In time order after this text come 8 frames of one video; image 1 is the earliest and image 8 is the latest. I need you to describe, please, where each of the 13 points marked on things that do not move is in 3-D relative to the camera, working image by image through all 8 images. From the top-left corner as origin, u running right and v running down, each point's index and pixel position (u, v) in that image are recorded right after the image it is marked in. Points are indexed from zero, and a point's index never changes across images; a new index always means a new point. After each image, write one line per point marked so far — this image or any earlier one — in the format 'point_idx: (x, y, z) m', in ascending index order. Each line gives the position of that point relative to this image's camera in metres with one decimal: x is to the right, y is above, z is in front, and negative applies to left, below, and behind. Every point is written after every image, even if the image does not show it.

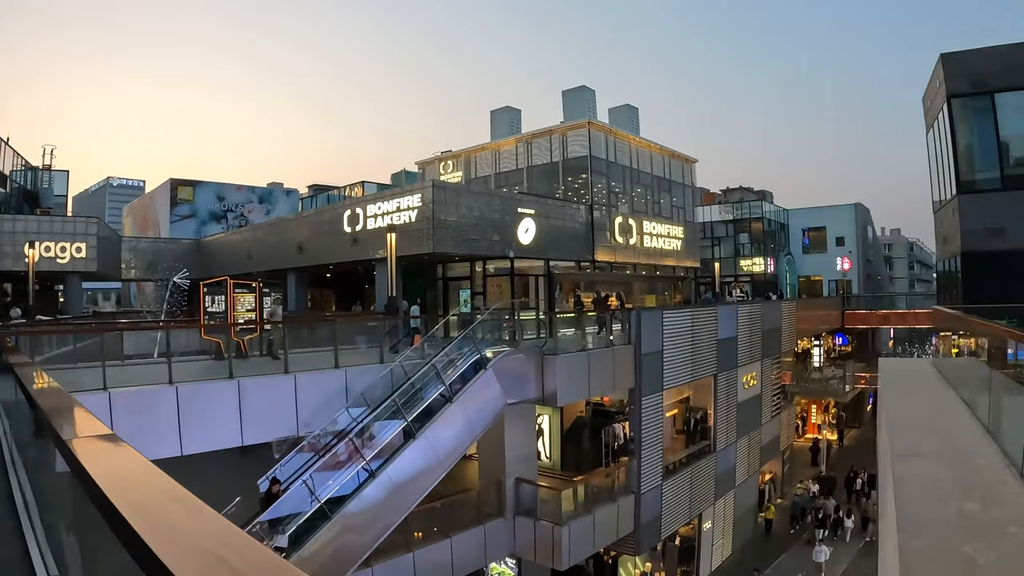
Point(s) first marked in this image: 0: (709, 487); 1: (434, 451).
0: (+5.3, -5.6, +17.6) m
1: (-1.5, -3.0, +12.5) m
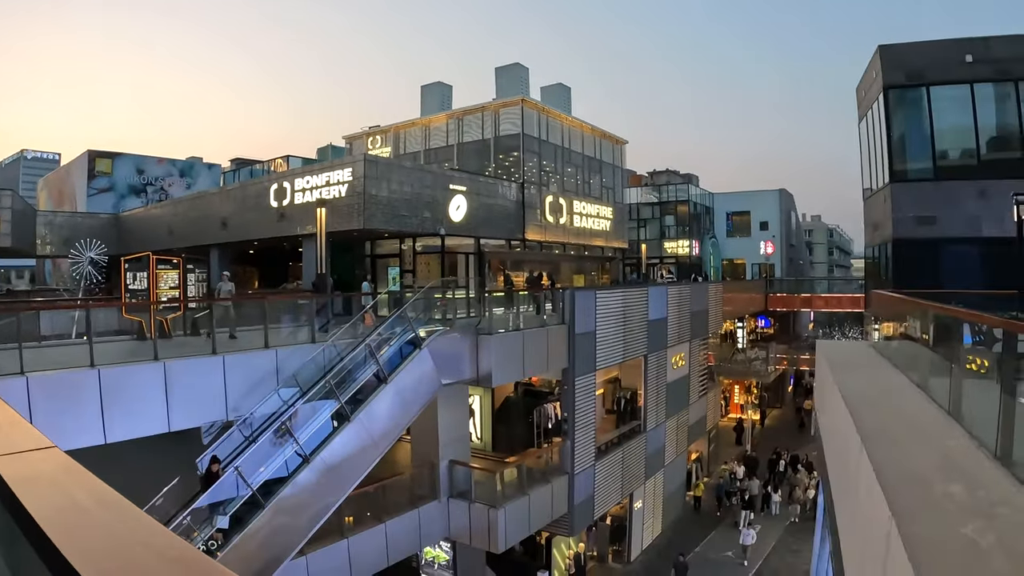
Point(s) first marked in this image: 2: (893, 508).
0: (+3.5, -5.1, +17.9) m
1: (-2.6, -2.6, +11.9) m
2: (+2.0, -1.1, +3.4) m
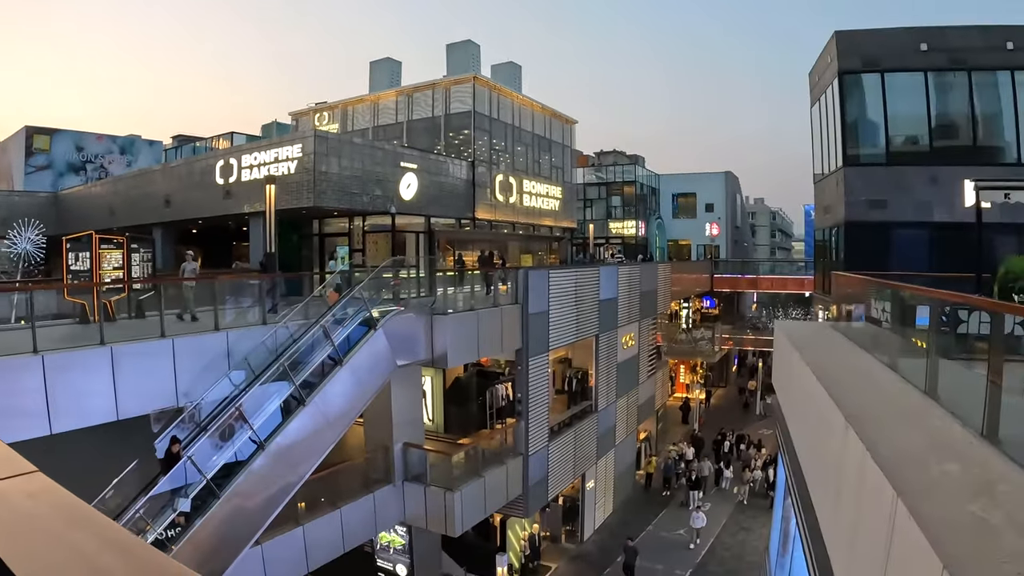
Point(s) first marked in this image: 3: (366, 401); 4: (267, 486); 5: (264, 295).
0: (+2.2, -4.5, +18.2) m
1: (-3.3, -2.3, +11.6) m
2: (+2.1, -1.1, +3.5) m
3: (-2.8, -2.2, +12.6) m
4: (-4.0, -3.3, +10.6) m
5: (-4.6, -0.1, +11.9) m
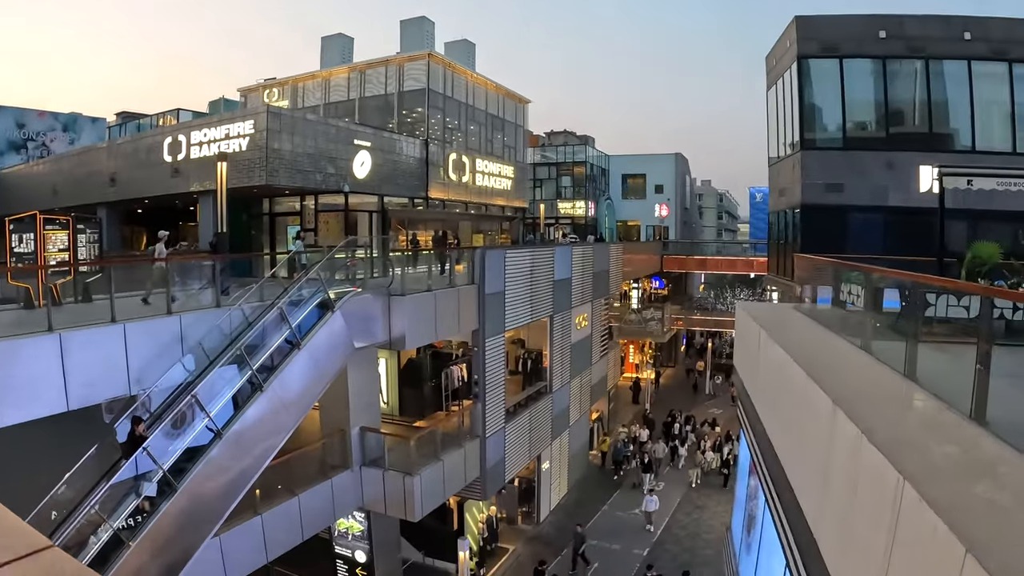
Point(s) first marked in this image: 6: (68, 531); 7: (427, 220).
0: (+0.9, -4.0, +18.4) m
1: (-4.0, -2.0, +11.2) m
2: (+2.2, -1.0, +3.7) m
3: (-3.5, -1.8, +12.3) m
4: (-4.5, -3.0, +10.2) m
5: (-5.2, +0.2, +11.4) m
6: (-5.5, -3.0, +8.0) m
7: (-2.5, +2.0, +19.0) m
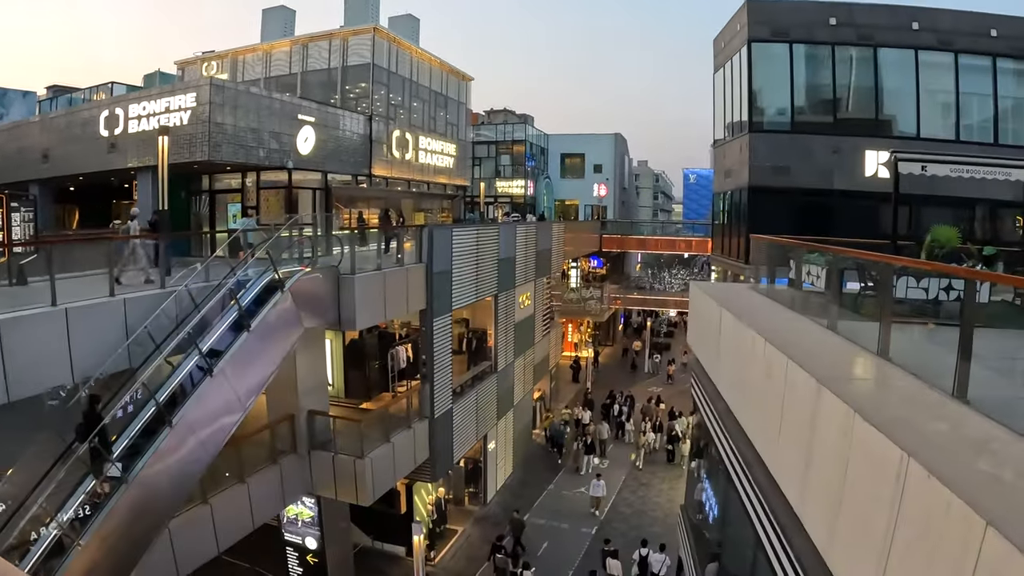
0: (-0.6, -3.4, +18.6) m
1: (-4.6, -1.7, +10.8) m
2: (+2.4, -1.0, +4.0) m
3: (-4.3, -1.5, +11.9) m
4: (-5.0, -2.7, +9.8) m
5: (-5.9, +0.5, +10.7) m
6: (-5.7, -2.8, +7.5) m
7: (-4.0, +2.6, +18.6) m
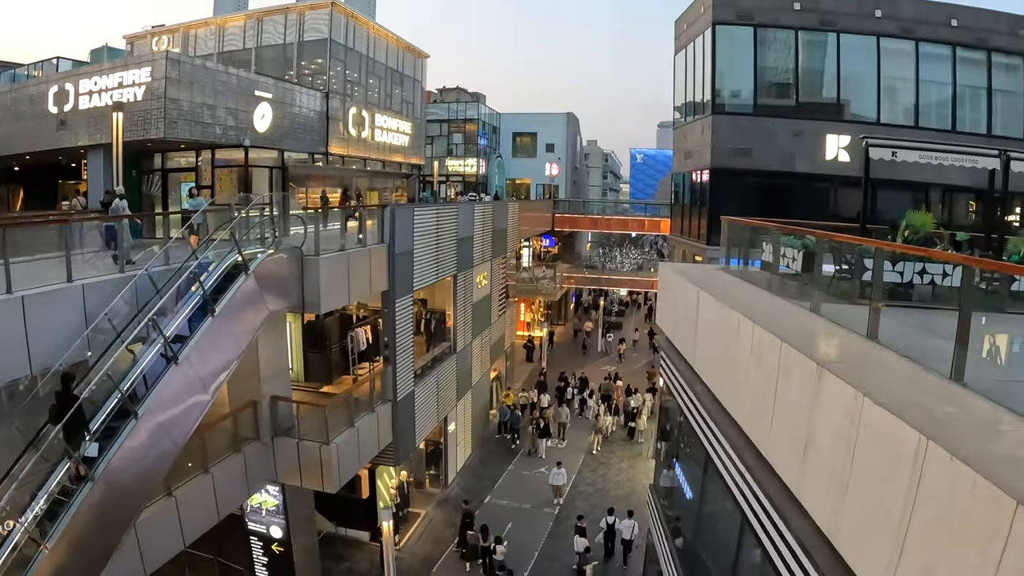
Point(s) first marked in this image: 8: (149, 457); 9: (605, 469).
0: (-1.8, -2.9, +18.6) m
1: (-5.0, -1.4, +10.4) m
2: (+2.6, -0.9, +4.3) m
3: (-4.8, -1.2, +11.5) m
4: (-5.3, -2.5, +9.4) m
5: (-6.2, +0.7, +10.1) m
6: (-5.8, -2.7, +7.1) m
7: (-5.2, +3.1, +18.0) m
8: (-5.3, -2.4, +9.5) m
9: (+2.6, -5.1, +18.7) m
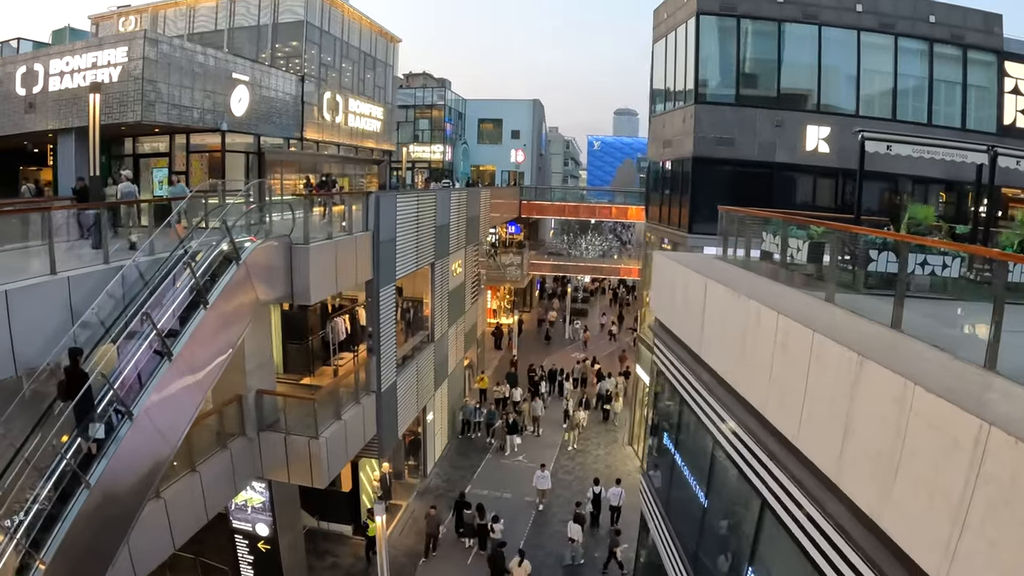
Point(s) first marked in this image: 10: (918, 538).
0: (-2.4, -2.5, +18.4) m
1: (-4.9, -1.3, +10.0) m
2: (+3.3, -0.8, +4.5) m
3: (-4.8, -1.1, +11.1) m
4: (-5.1, -2.4, +9.0) m
5: (-6.1, +0.8, +9.5) m
6: (-5.4, -2.6, +6.6) m
7: (-5.7, +3.4, +17.4) m
8: (-5.0, -2.3, +9.0) m
9: (+2.0, -4.7, +18.9) m
10: (+3.3, -2.0, +5.3) m
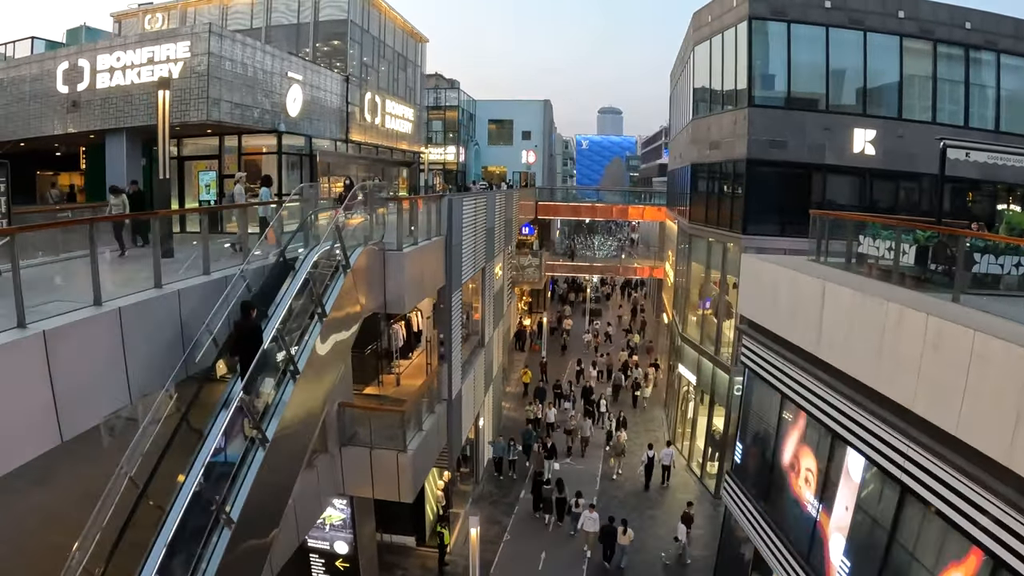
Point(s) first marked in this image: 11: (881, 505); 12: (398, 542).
0: (-1.1, -2.7, +18.2) m
1: (-3.0, -1.5, +9.6) m
2: (+5.5, -0.9, +4.7) m
3: (-3.0, -1.2, +10.7) m
4: (-3.1, -2.6, +8.6) m
5: (-4.2, +0.6, +9.0) m
6: (-3.2, -2.8, +6.2) m
7: (-4.5, +3.2, +16.9) m
8: (-3.1, -2.5, +8.6) m
9: (+3.3, -4.7, +19.1) m
10: (+5.6, -2.1, +5.6) m
11: (+5.1, -3.0, +8.8) m
12: (-2.7, -6.0, +15.4) m
